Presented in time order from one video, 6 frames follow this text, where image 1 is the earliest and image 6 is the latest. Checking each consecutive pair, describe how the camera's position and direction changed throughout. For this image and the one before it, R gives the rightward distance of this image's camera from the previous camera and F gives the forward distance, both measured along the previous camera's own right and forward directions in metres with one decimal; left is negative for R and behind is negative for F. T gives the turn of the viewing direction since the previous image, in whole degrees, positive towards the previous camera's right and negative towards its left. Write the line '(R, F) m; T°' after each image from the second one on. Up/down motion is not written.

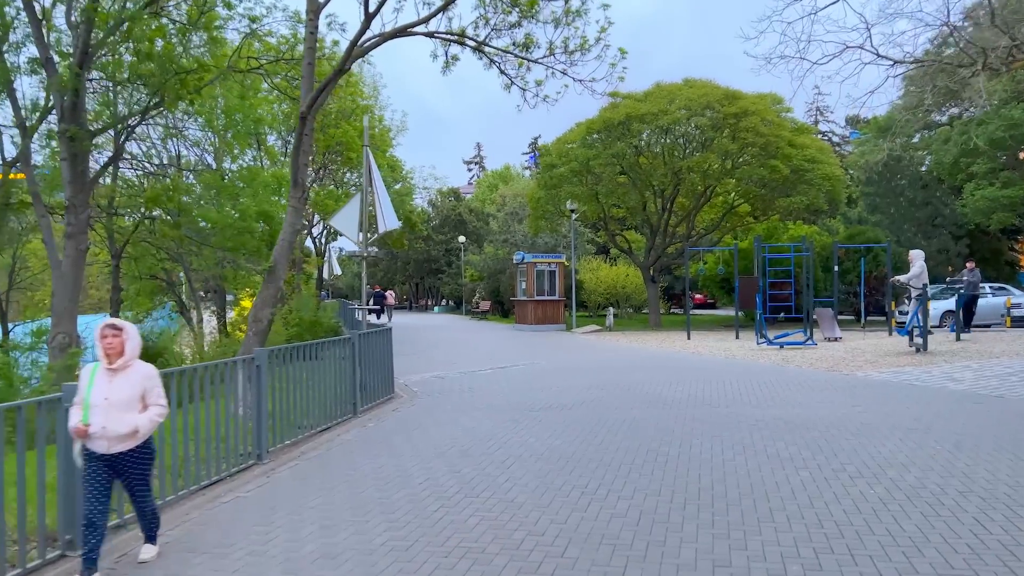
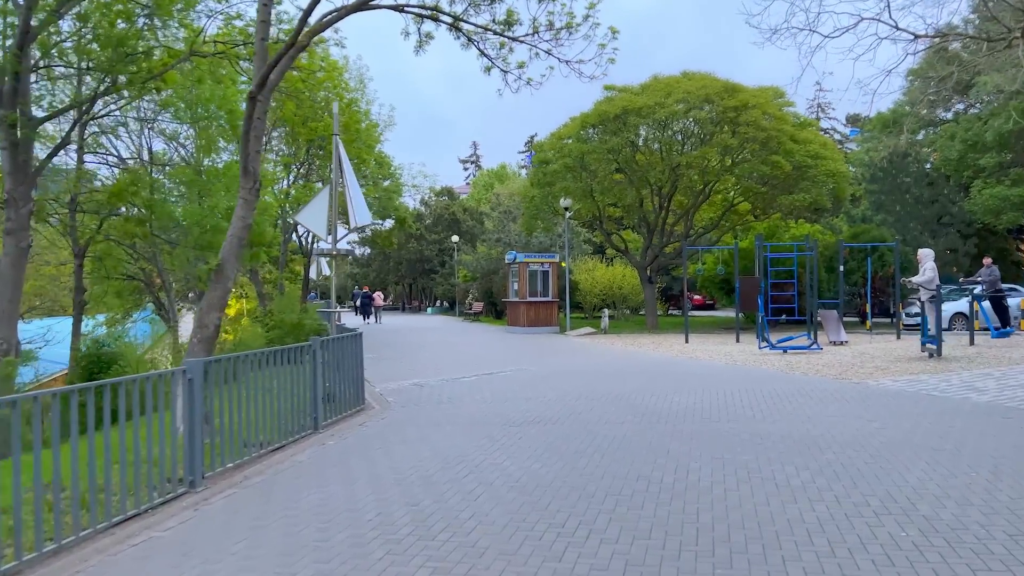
(+0.2, +0.9) m; 0°
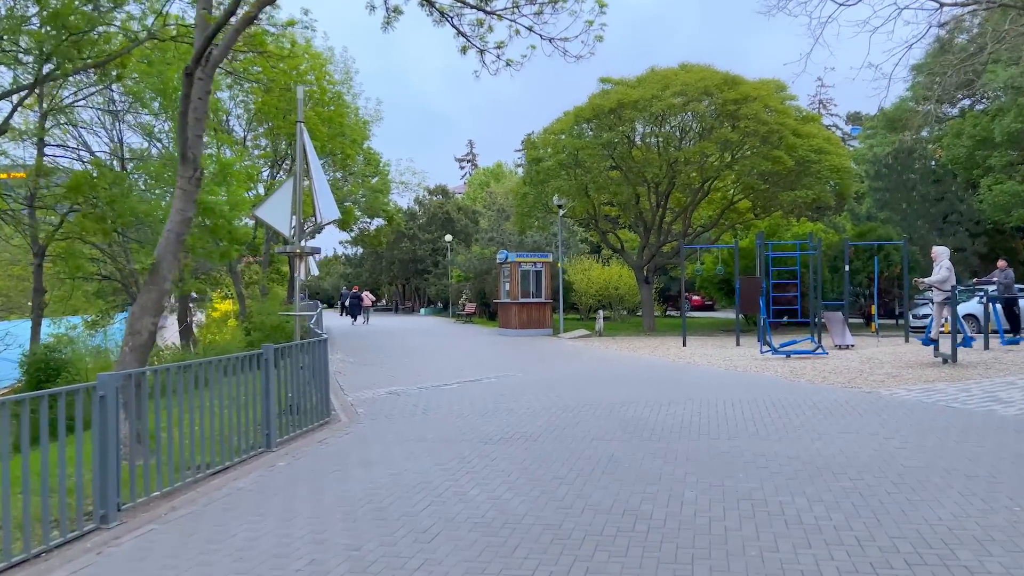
(+0.2, +0.9) m; 0°
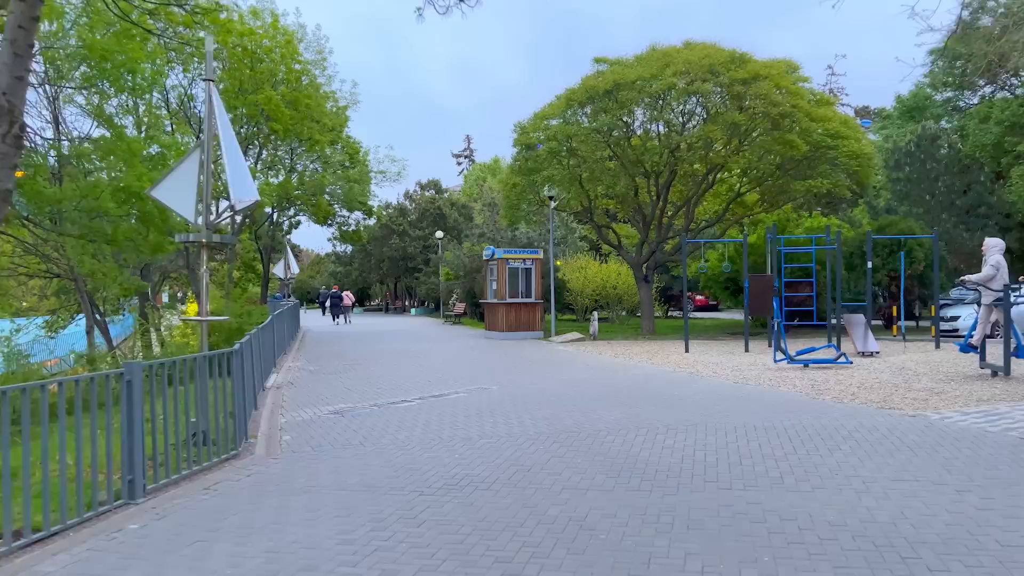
(+0.4, +1.9) m; 0°
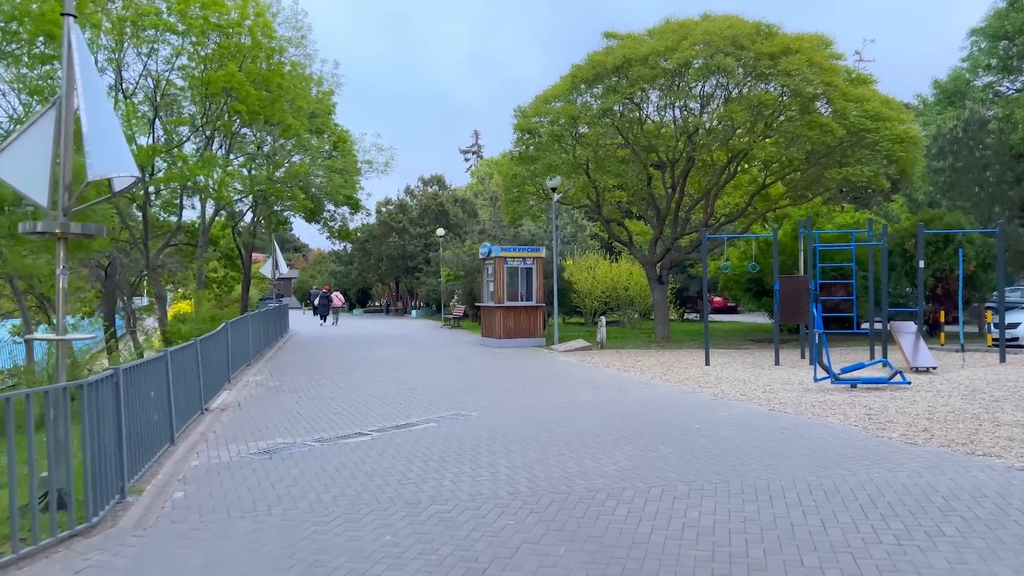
(+0.4, +2.1) m; -1°
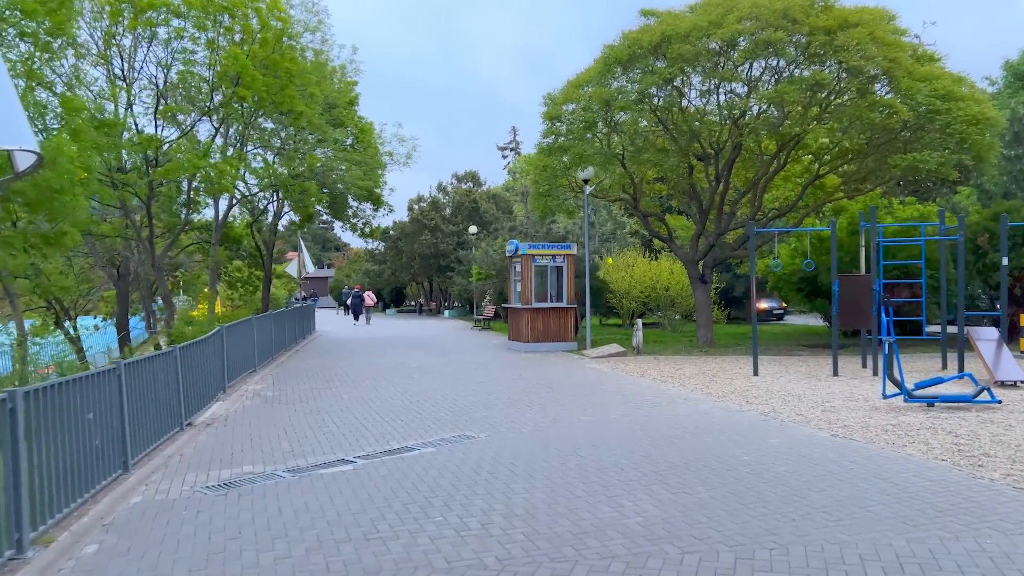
(+0.3, +1.4) m; -3°
